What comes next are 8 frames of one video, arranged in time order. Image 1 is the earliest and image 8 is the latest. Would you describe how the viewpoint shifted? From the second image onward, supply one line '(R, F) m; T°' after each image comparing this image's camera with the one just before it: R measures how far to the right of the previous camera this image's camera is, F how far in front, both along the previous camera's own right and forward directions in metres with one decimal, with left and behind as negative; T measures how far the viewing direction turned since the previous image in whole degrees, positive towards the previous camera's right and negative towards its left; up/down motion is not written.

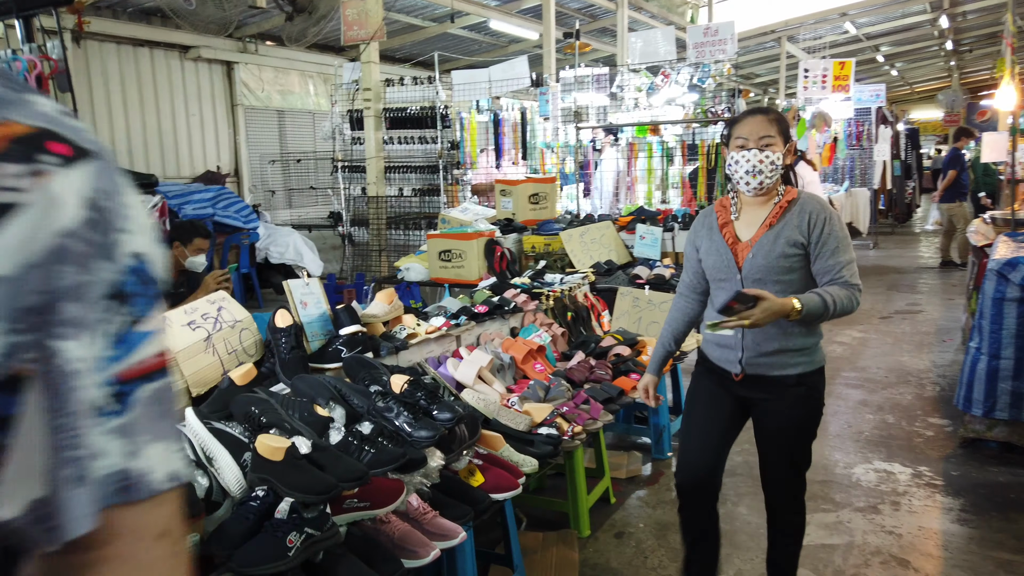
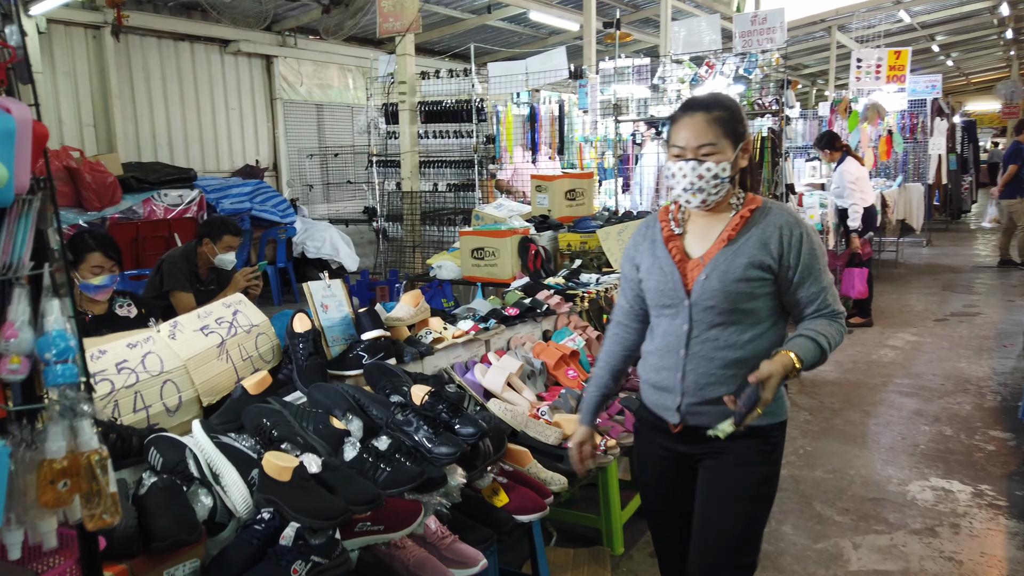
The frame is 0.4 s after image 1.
(0.0, +0.1) m; -3°
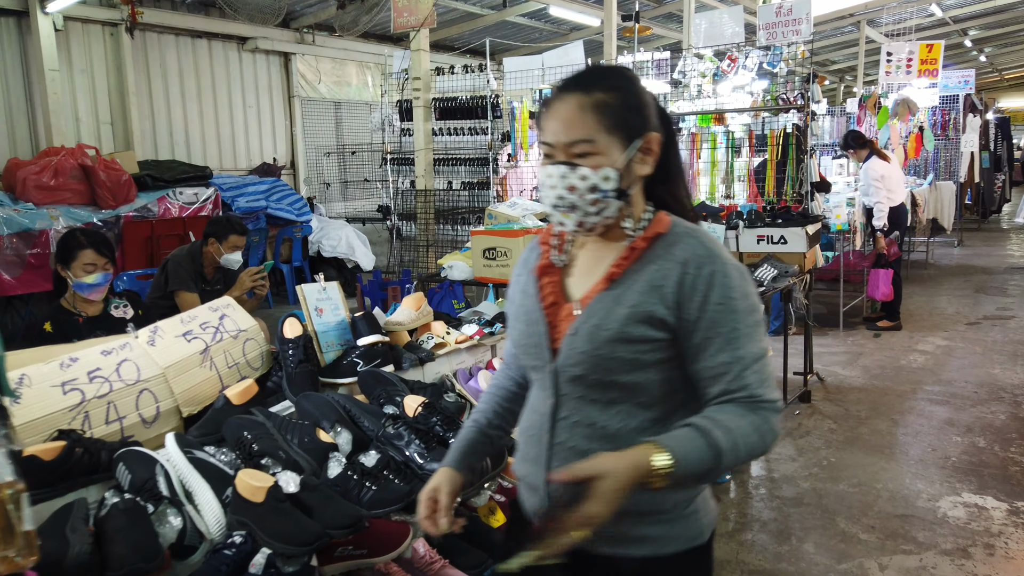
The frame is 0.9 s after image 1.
(+0.1, +0.1) m; -2°
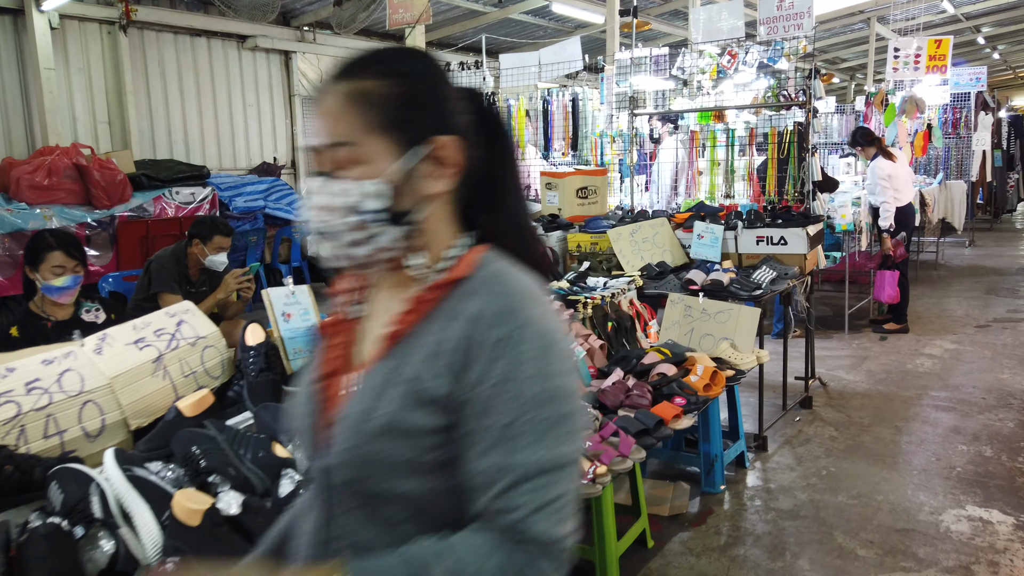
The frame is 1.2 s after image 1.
(+0.1, +0.1) m; -1°
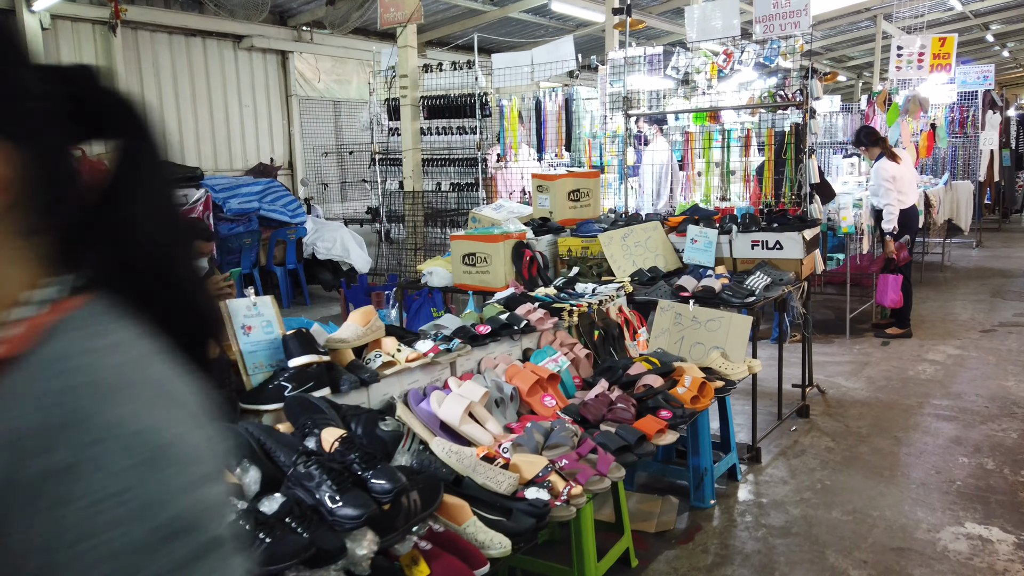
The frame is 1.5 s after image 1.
(+0.1, +0.1) m; -1°
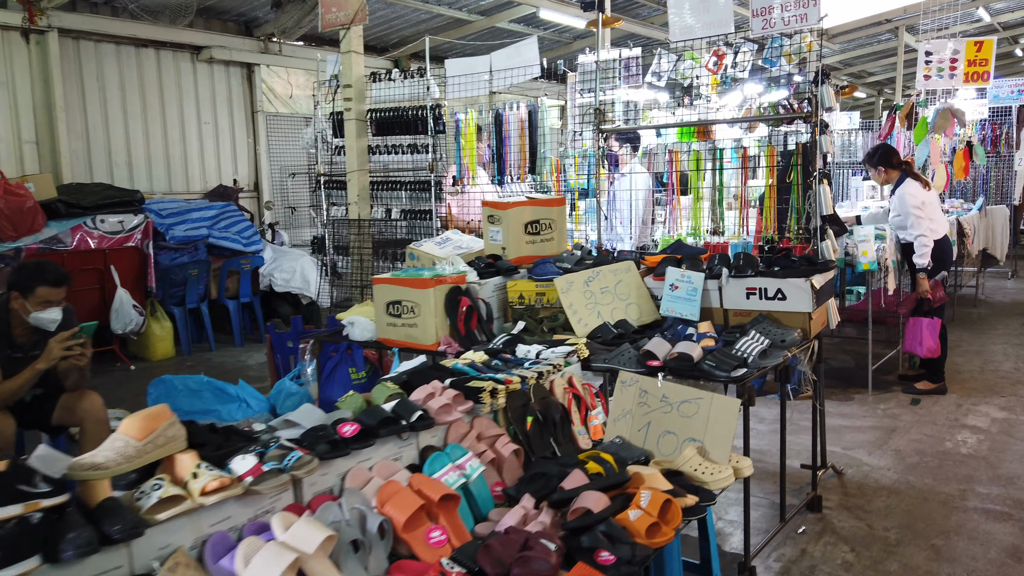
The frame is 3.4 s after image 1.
(+0.3, +0.8) m; -1°
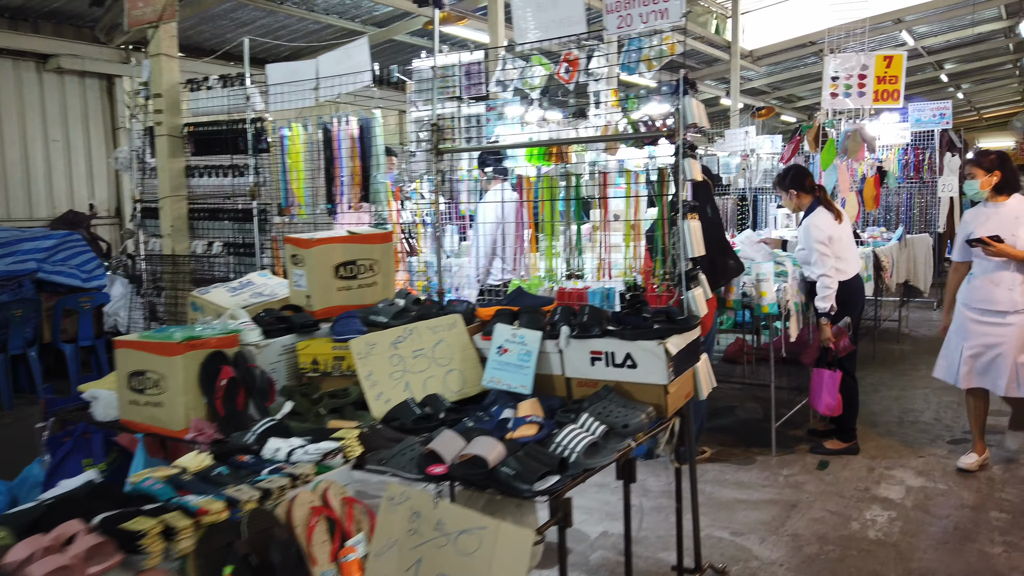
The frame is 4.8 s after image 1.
(+0.5, +0.7) m; +4°
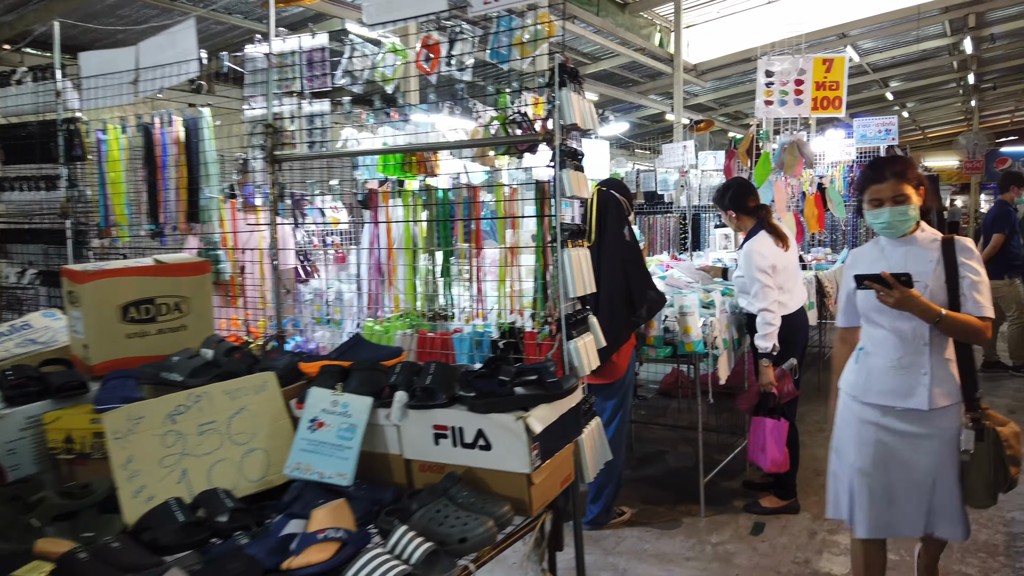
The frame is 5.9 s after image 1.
(+0.3, +0.6) m; +3°
